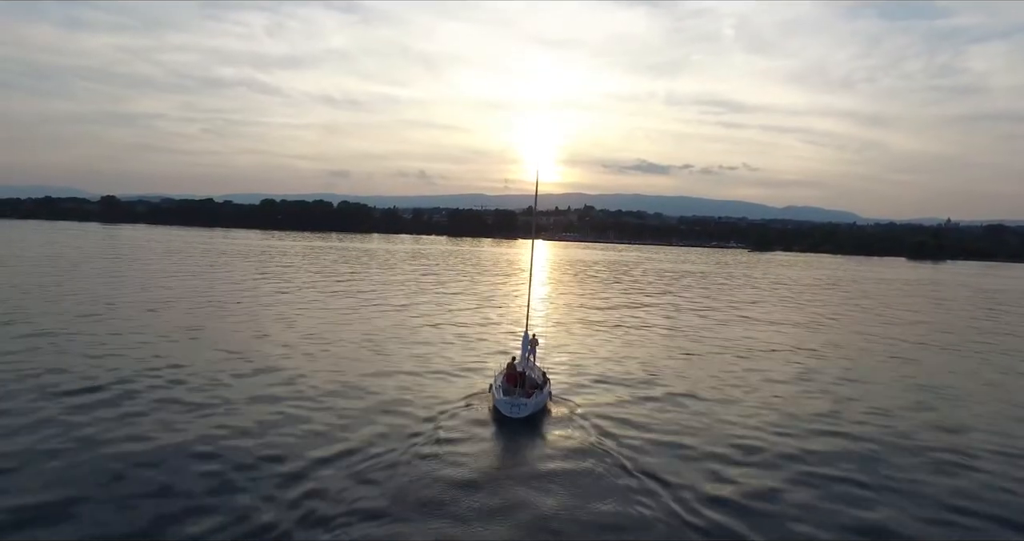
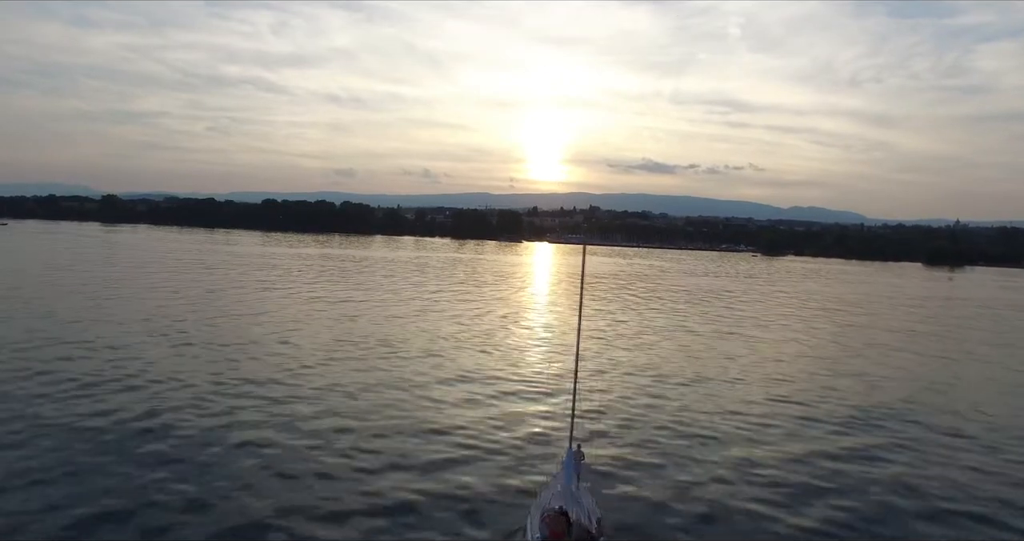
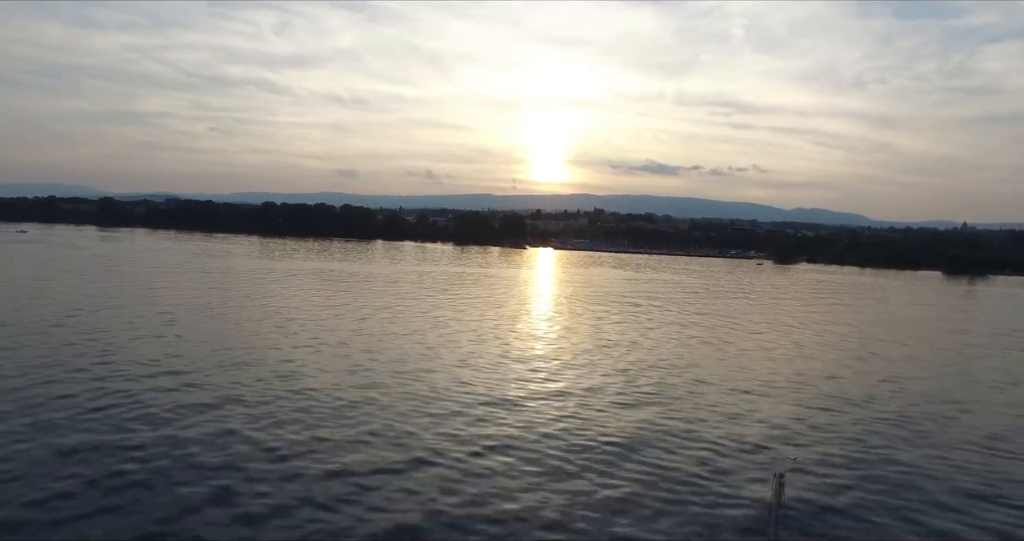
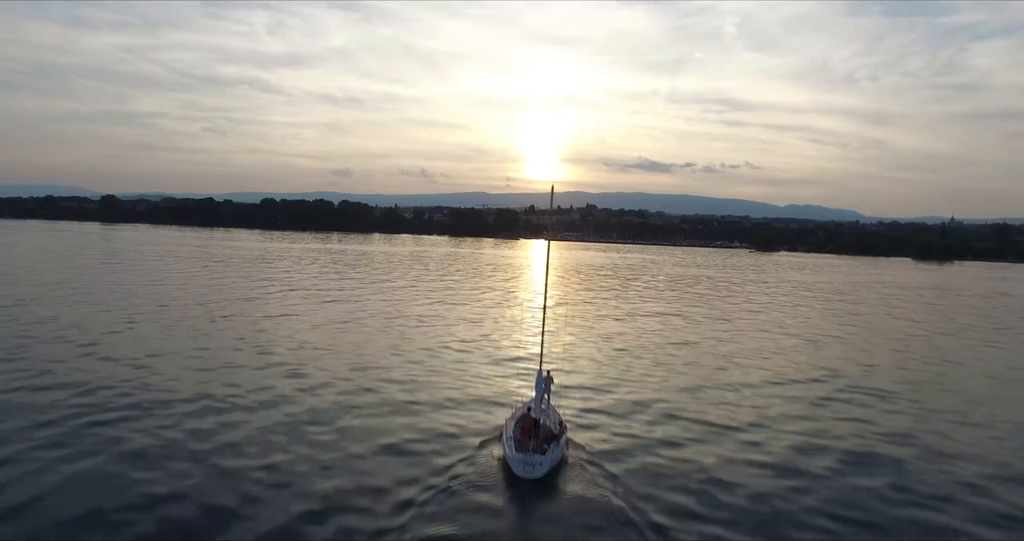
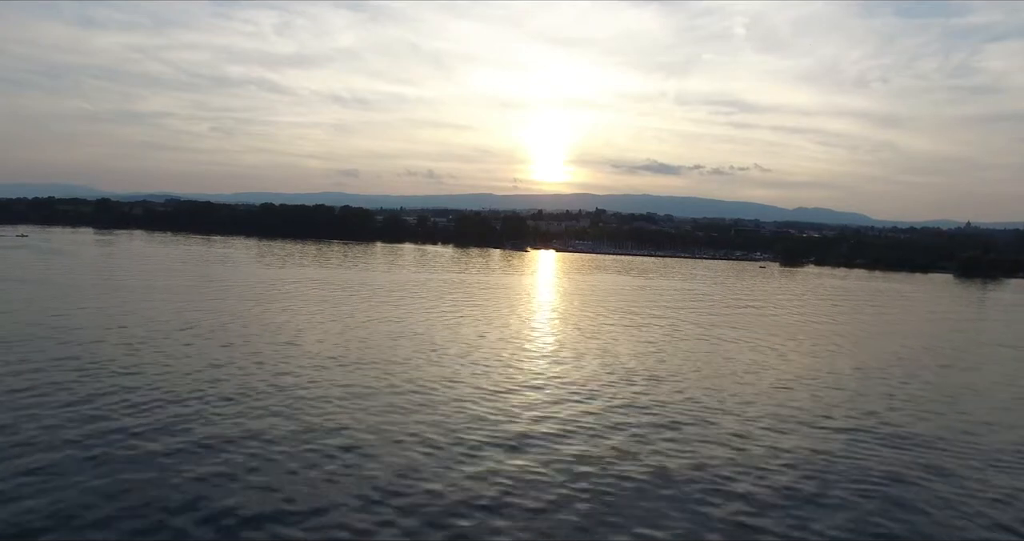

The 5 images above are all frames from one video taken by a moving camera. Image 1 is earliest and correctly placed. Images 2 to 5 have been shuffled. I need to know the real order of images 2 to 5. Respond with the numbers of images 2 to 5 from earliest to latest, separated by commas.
4, 2, 3, 5
